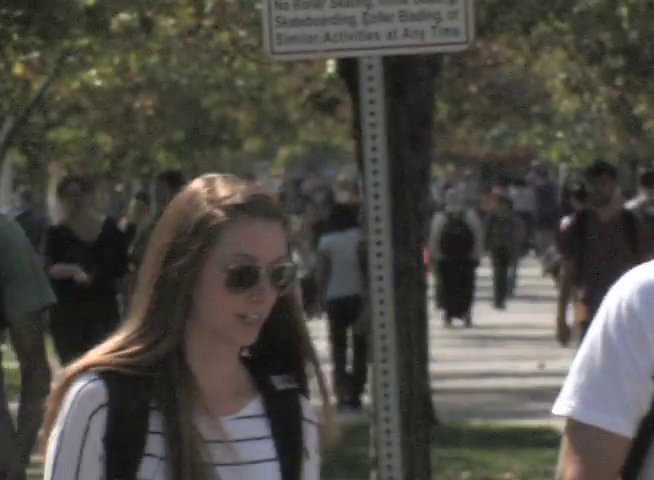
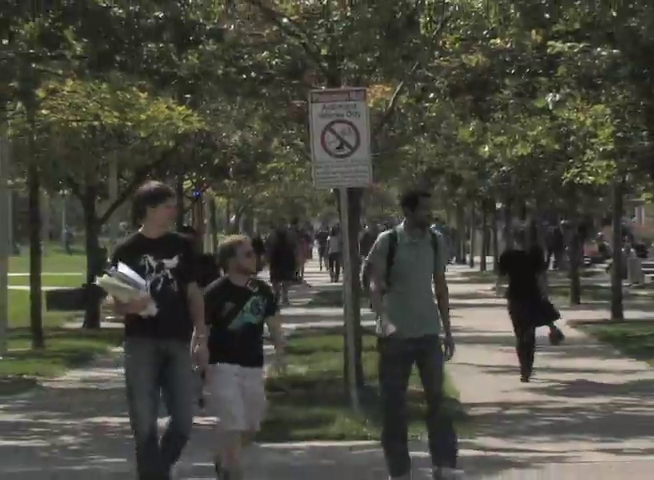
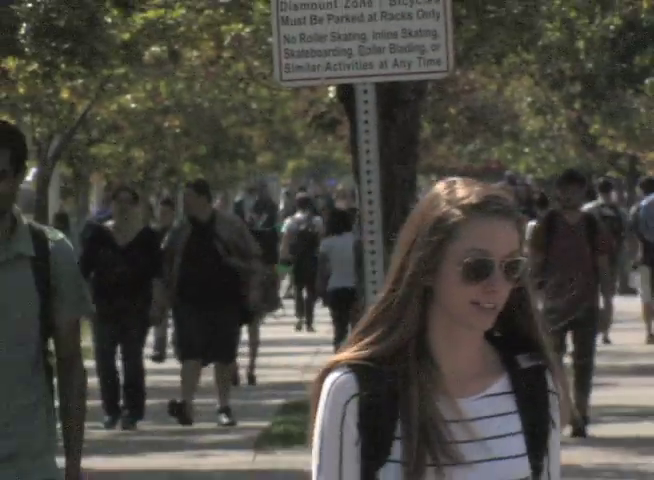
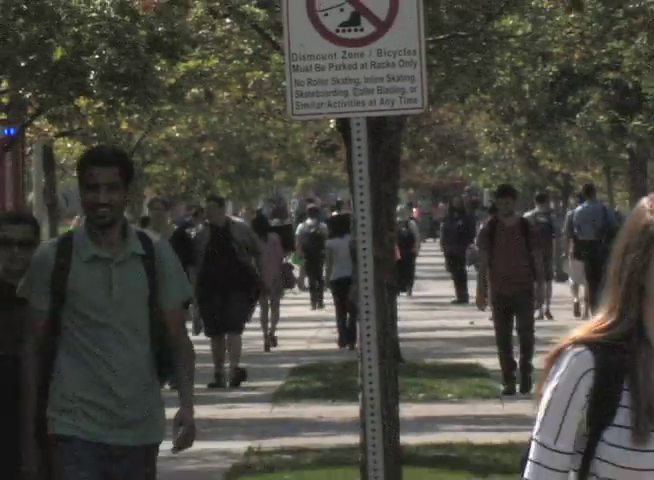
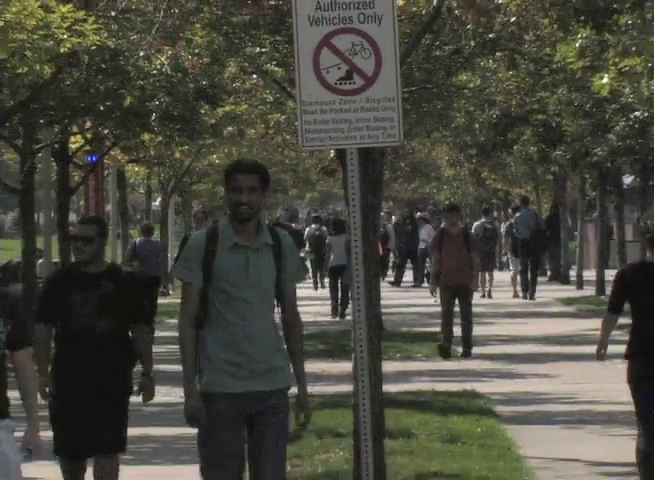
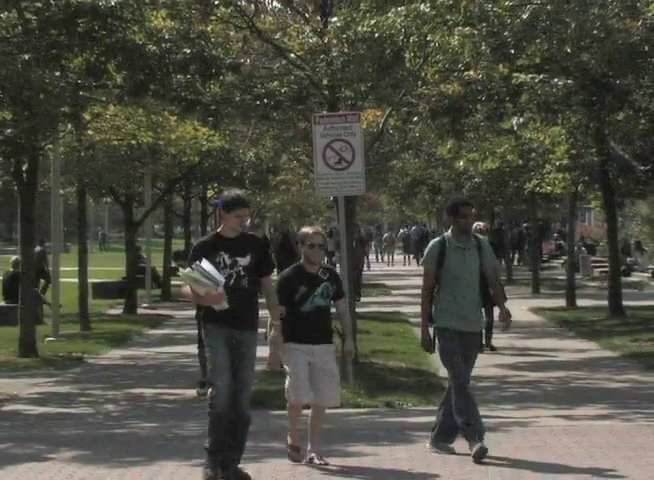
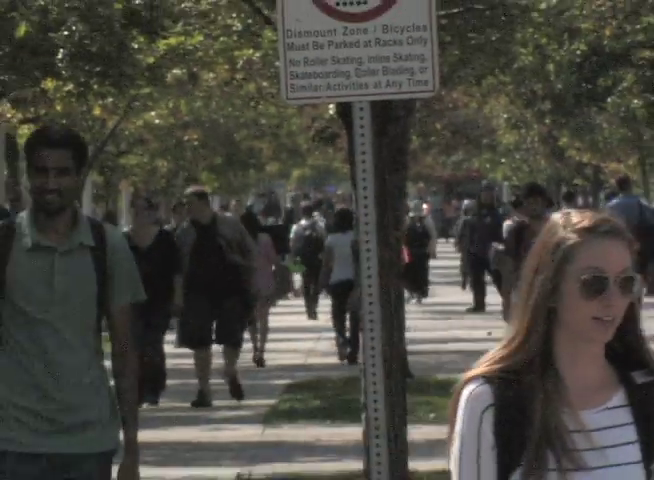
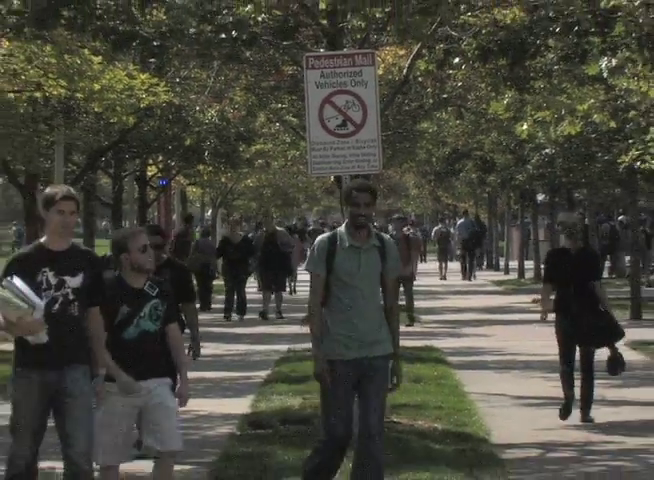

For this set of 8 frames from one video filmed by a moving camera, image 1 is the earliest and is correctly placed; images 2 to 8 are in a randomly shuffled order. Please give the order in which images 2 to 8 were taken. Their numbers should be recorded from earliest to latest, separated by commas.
3, 7, 4, 5, 8, 2, 6
